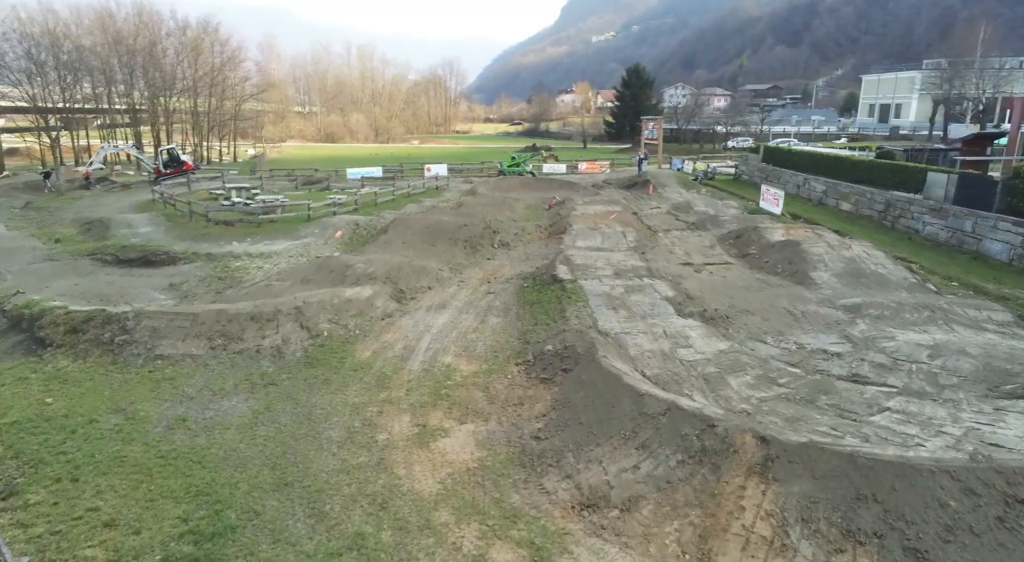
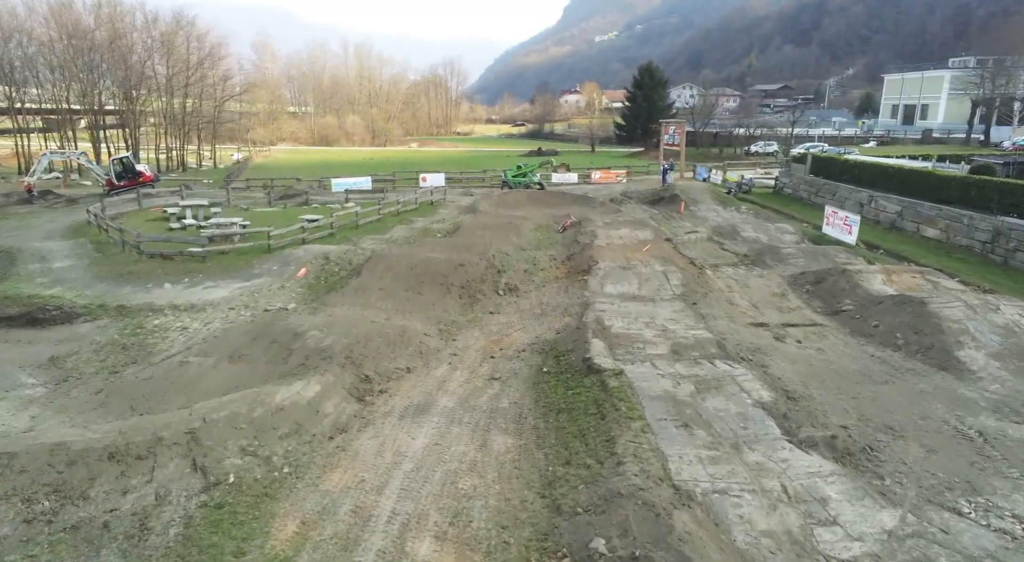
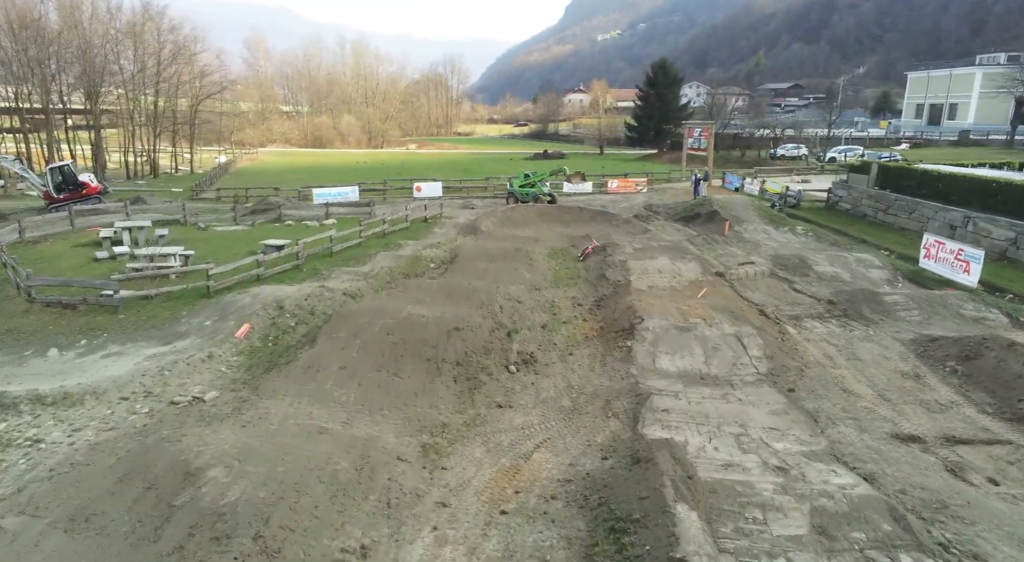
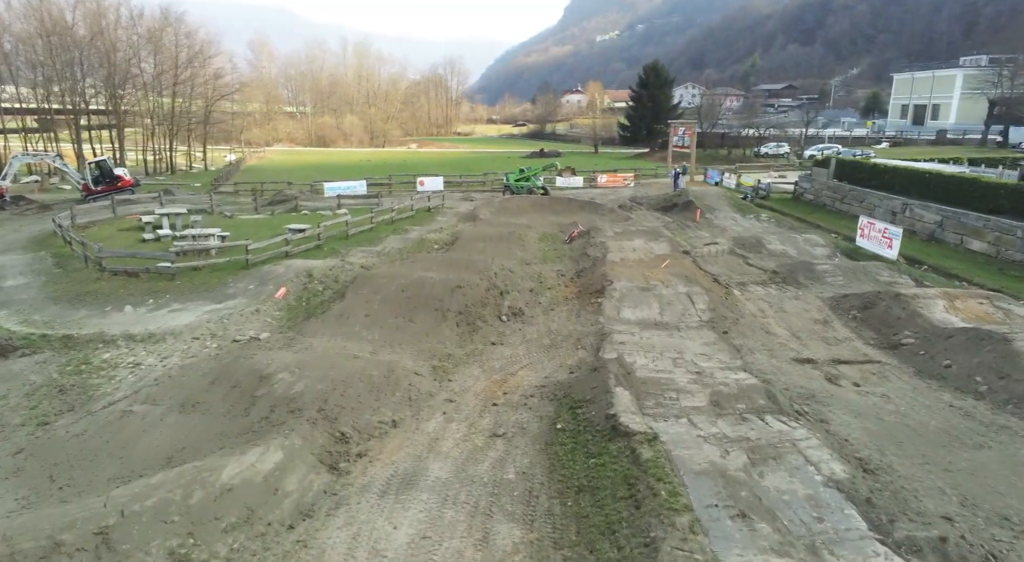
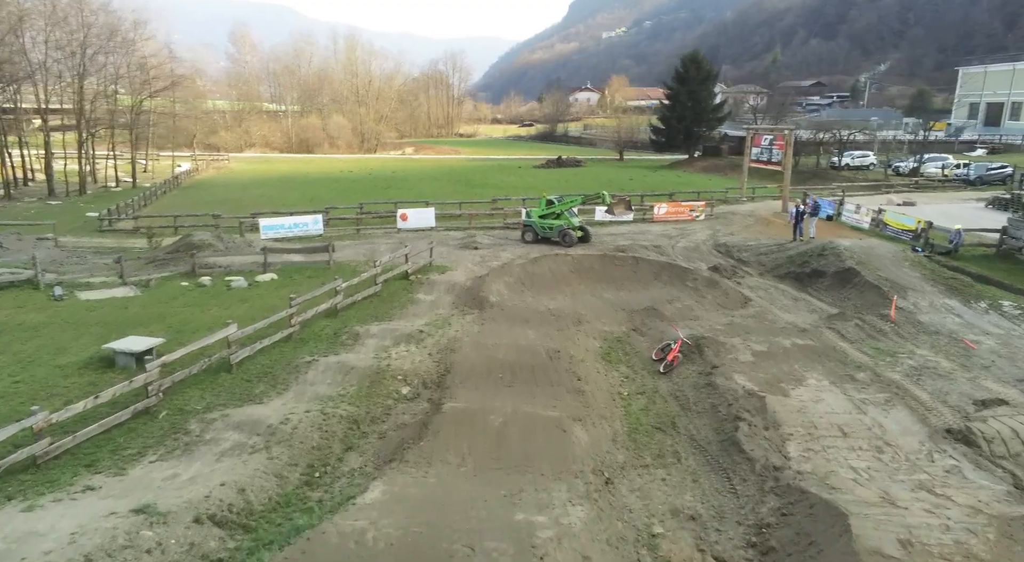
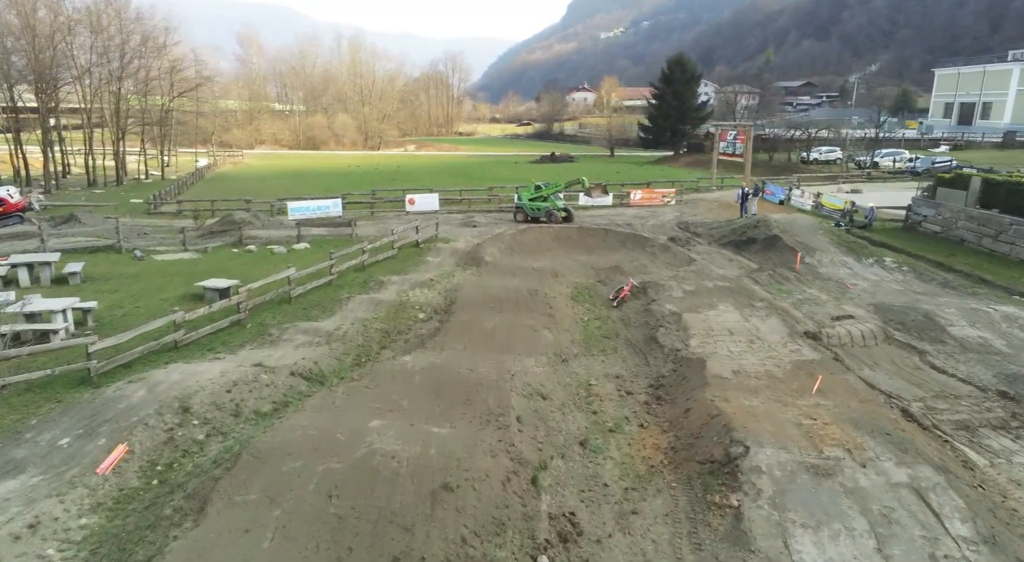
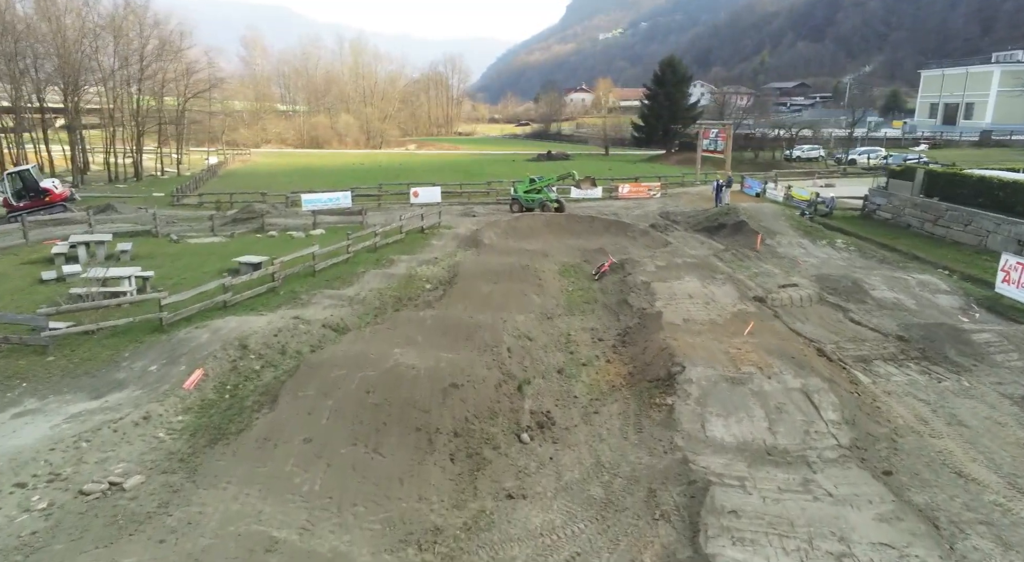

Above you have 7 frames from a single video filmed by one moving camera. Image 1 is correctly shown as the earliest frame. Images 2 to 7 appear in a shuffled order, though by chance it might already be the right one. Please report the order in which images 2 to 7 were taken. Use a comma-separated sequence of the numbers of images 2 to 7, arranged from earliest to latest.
2, 4, 3, 7, 6, 5
